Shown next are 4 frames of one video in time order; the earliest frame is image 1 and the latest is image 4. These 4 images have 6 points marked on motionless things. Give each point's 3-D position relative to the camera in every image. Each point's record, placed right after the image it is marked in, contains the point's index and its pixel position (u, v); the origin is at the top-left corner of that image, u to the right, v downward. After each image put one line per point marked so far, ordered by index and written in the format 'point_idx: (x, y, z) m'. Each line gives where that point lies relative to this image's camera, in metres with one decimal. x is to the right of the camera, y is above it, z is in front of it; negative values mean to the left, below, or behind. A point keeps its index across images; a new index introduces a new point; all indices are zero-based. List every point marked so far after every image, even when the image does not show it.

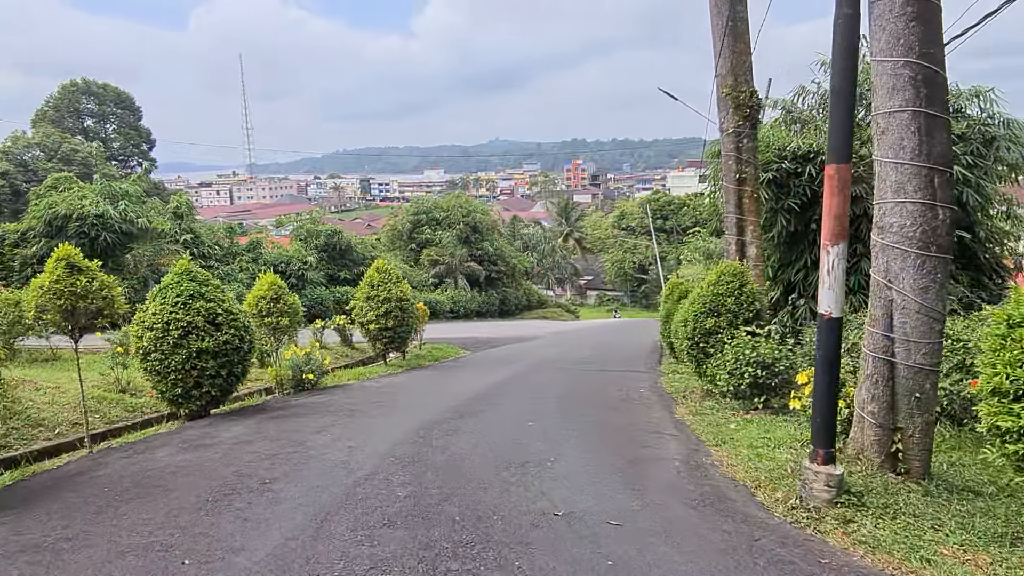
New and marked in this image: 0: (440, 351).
0: (-1.4, -1.2, +13.2) m
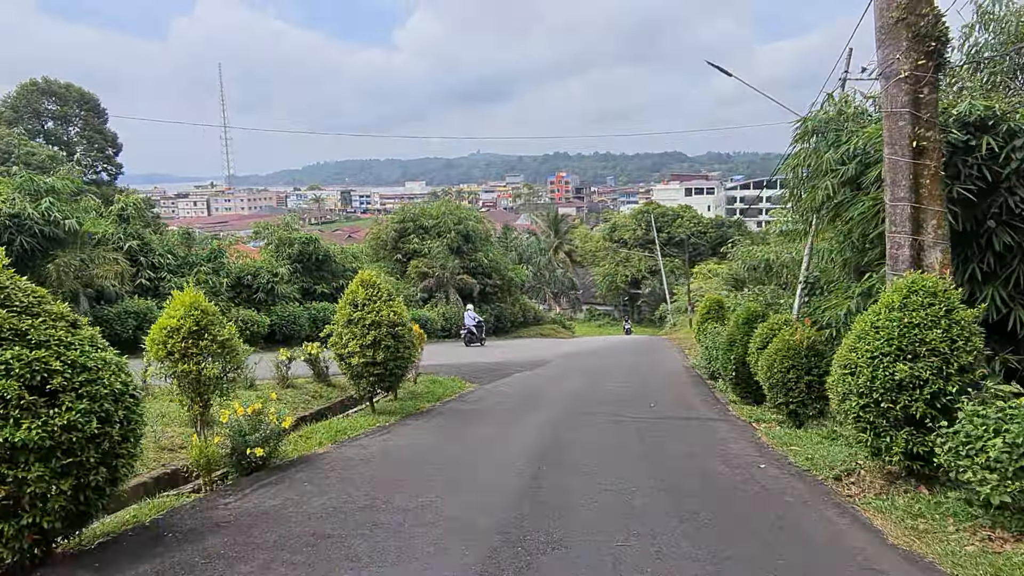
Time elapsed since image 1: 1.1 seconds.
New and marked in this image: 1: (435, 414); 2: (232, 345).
0: (-1.1, -1.4, +10.5) m
1: (-0.9, -1.5, +8.1) m
2: (-2.0, -0.4, +4.9) m
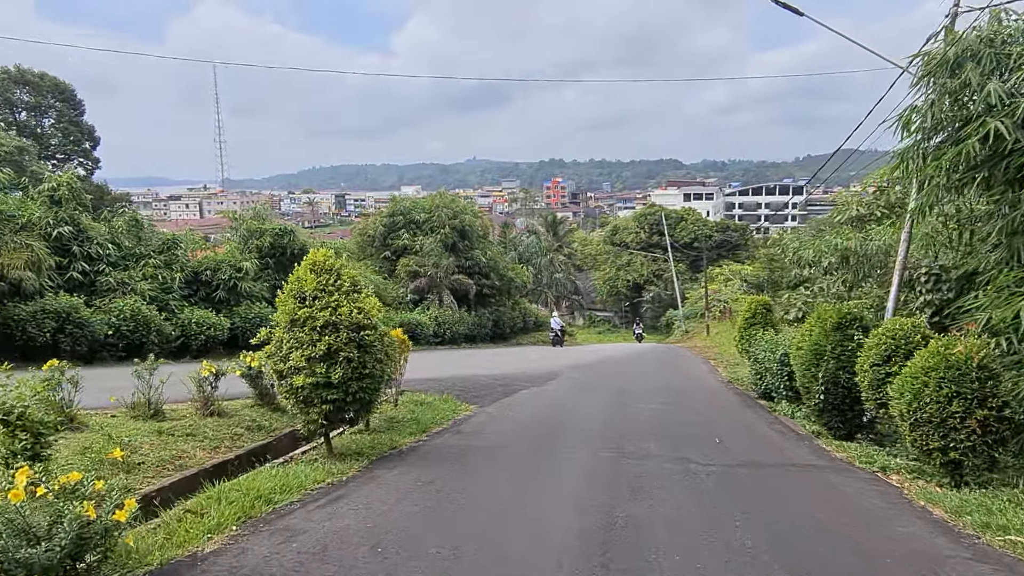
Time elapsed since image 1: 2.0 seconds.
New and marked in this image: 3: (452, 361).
0: (-1.0, -1.4, +8.1) m
1: (-0.8, -1.4, +5.6) m
2: (-1.8, -0.3, +2.5) m
3: (-1.3, -1.6, +15.4) m
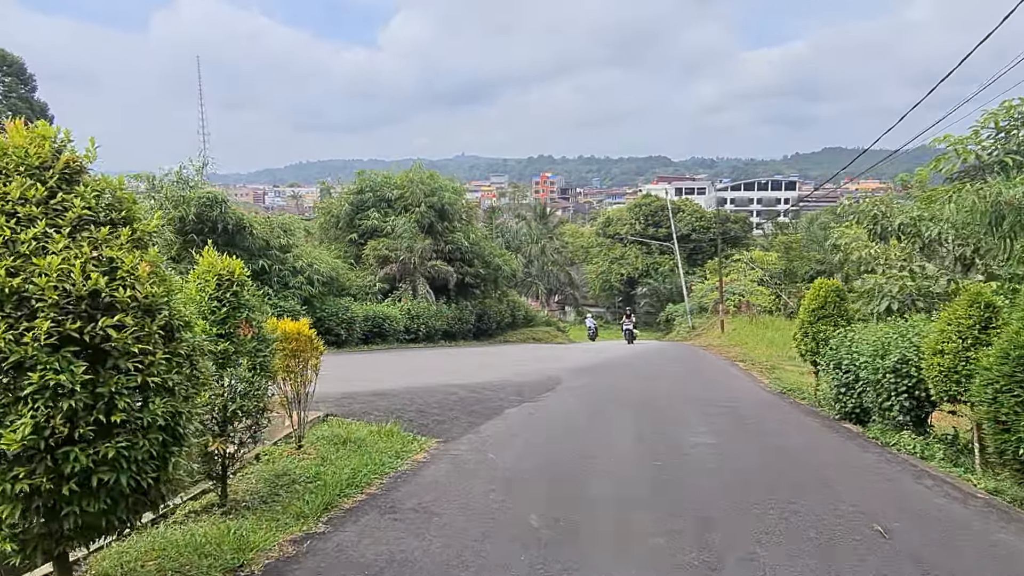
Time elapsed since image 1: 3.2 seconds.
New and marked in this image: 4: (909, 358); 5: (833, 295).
0: (-1.1, -1.1, +4.9) m
1: (-0.9, -1.1, +2.5) m
2: (-1.8, 0.0, -0.7) m
3: (-1.6, -1.3, +12.2) m
4: (+3.5, -0.6, +6.3) m
5: (+4.1, -0.1, +9.0) m
